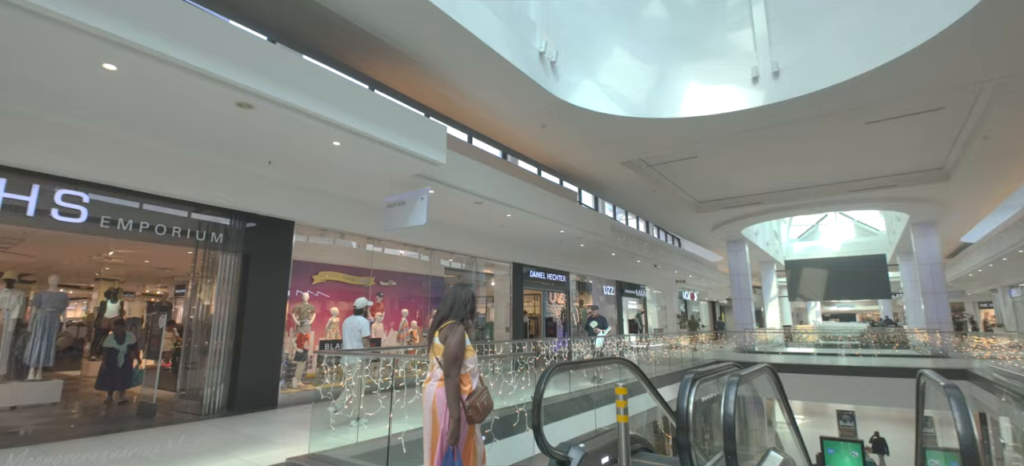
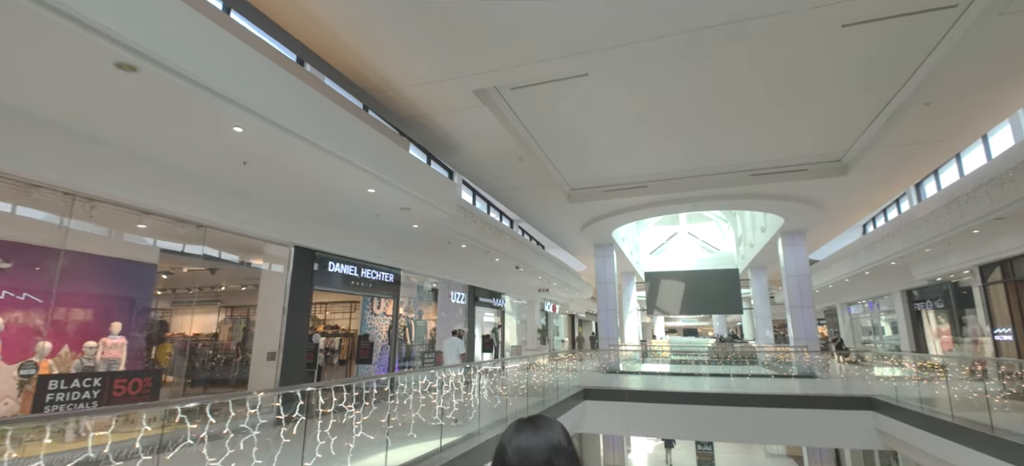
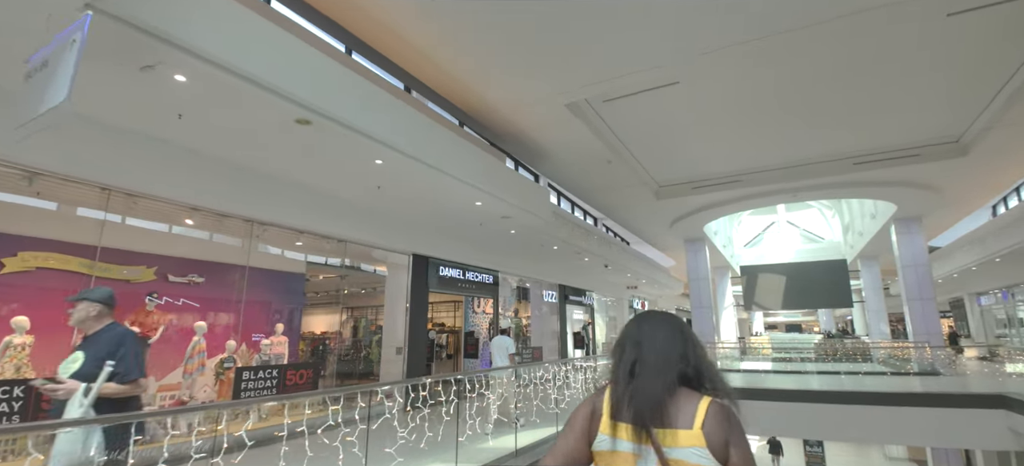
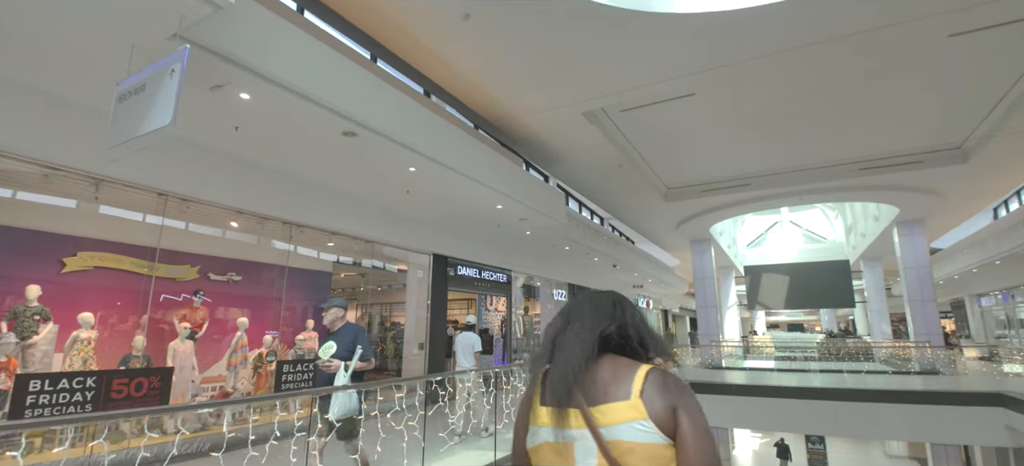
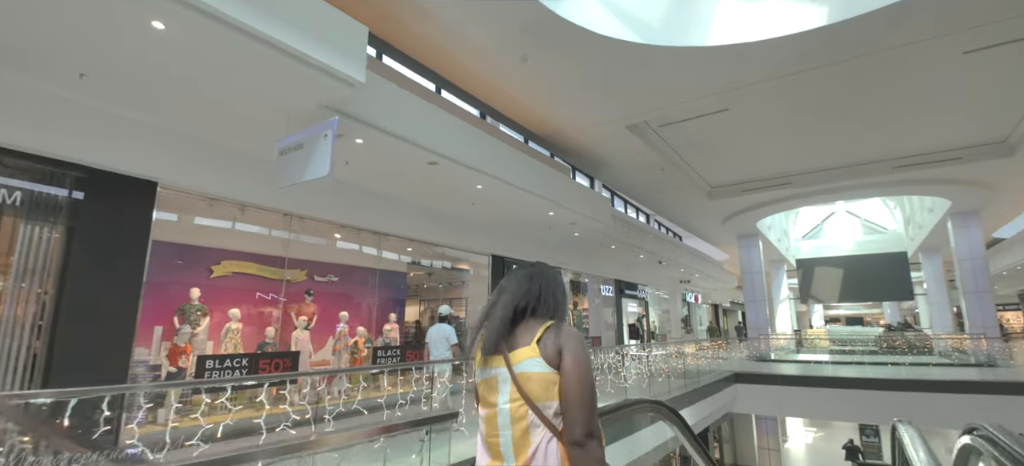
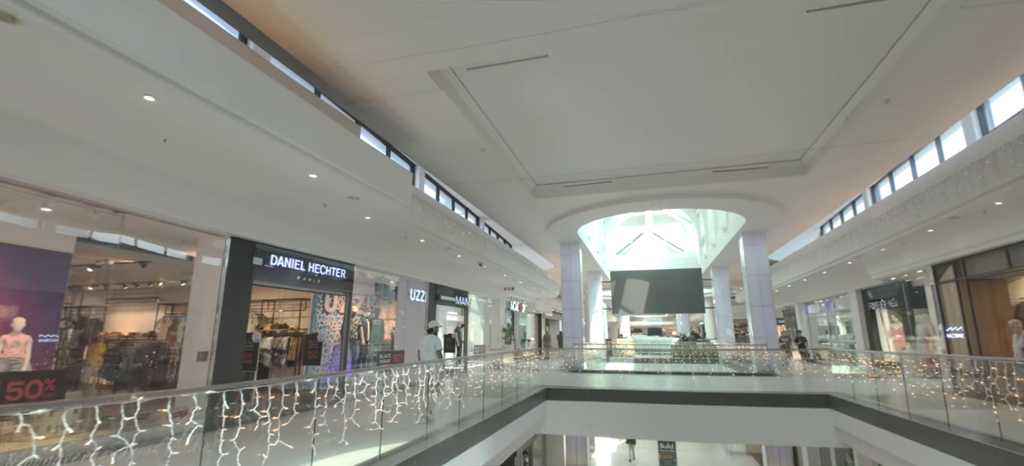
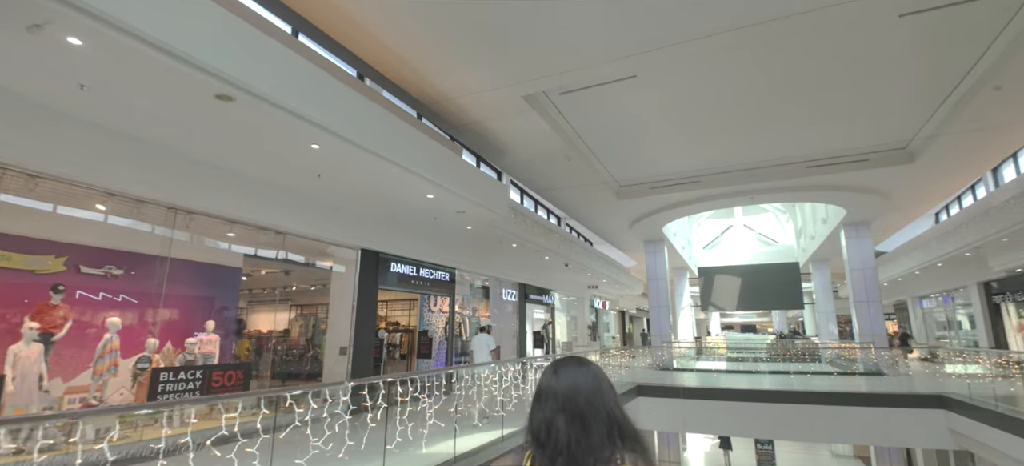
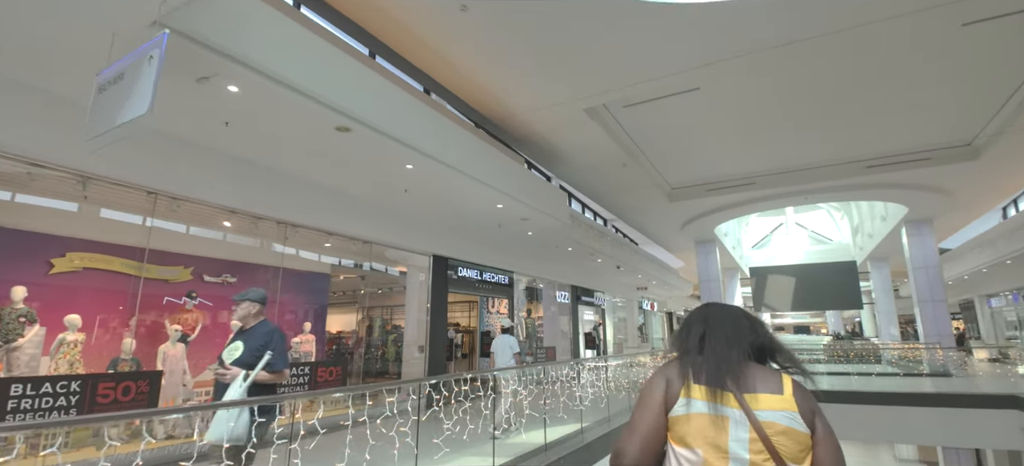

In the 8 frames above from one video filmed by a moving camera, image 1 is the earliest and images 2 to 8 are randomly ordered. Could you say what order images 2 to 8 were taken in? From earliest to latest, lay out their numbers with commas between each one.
5, 4, 8, 3, 7, 2, 6
